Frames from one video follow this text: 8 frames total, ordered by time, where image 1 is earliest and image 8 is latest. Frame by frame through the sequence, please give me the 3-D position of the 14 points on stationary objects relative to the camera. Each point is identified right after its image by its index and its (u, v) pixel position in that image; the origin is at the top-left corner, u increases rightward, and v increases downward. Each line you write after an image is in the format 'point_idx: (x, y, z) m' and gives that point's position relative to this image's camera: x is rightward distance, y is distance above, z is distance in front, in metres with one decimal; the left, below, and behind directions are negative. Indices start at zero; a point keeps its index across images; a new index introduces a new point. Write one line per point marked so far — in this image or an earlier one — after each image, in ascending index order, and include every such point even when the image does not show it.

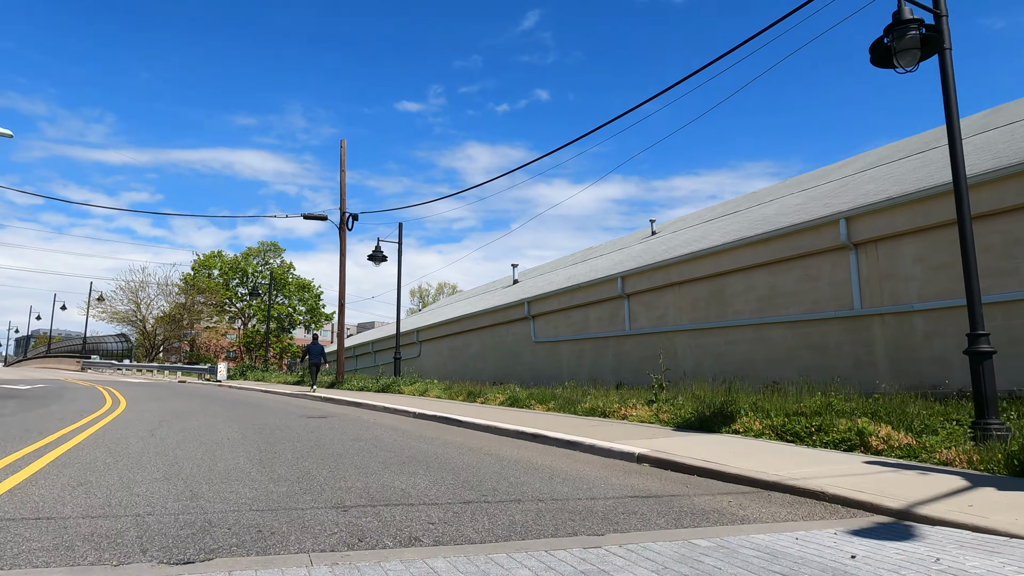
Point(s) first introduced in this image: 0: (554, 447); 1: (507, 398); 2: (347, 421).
0: (+0.5, -2.1, +8.3) m
1: (-0.1, -2.6, +15.0) m
2: (-3.2, -2.6, +12.4) m
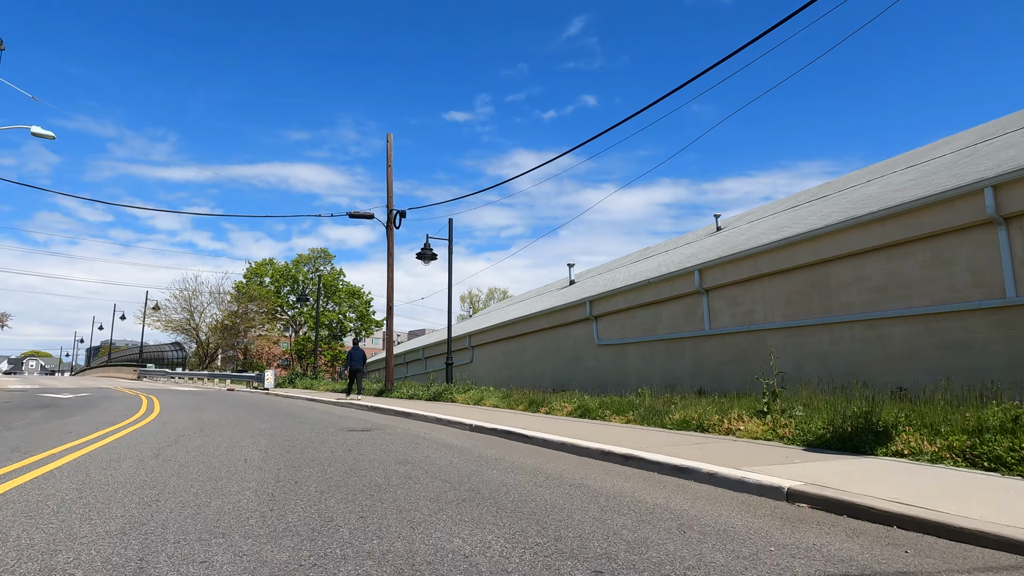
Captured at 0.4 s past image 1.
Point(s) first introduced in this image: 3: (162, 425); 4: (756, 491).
0: (+1.4, -1.9, +6.3) m
1: (+1.3, -2.4, +13.0) m
2: (-2.0, -2.4, +10.7) m
3: (-6.2, -2.4, +11.3) m
4: (+2.1, -1.7, +5.4) m
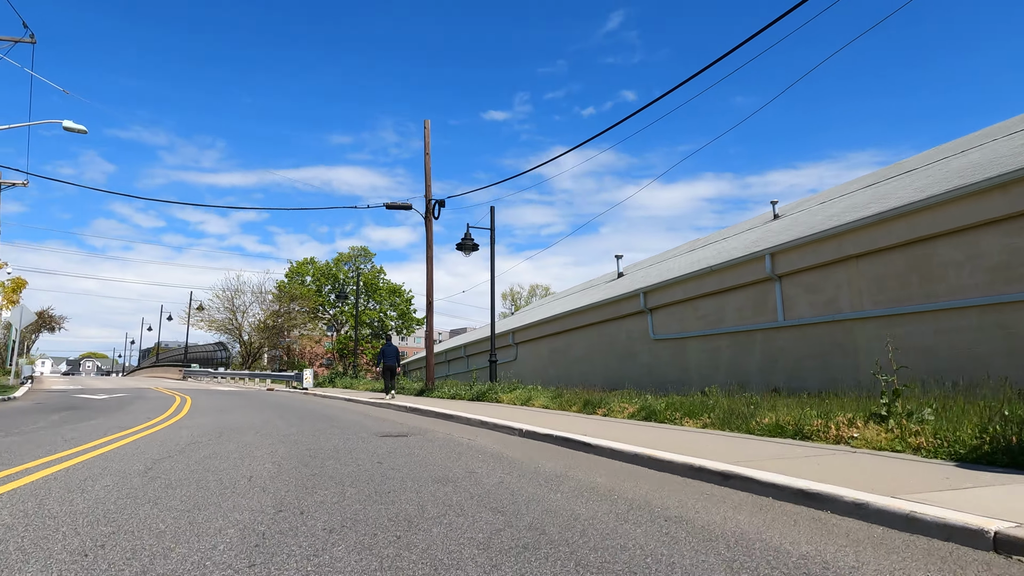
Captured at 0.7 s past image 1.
0: (+2.0, -1.6, +4.7) m
1: (+2.3, -2.2, +11.4) m
2: (-1.2, -2.2, +9.3) m
3: (-5.4, -2.3, +10.2) m
4: (+2.6, -1.5, +3.8) m
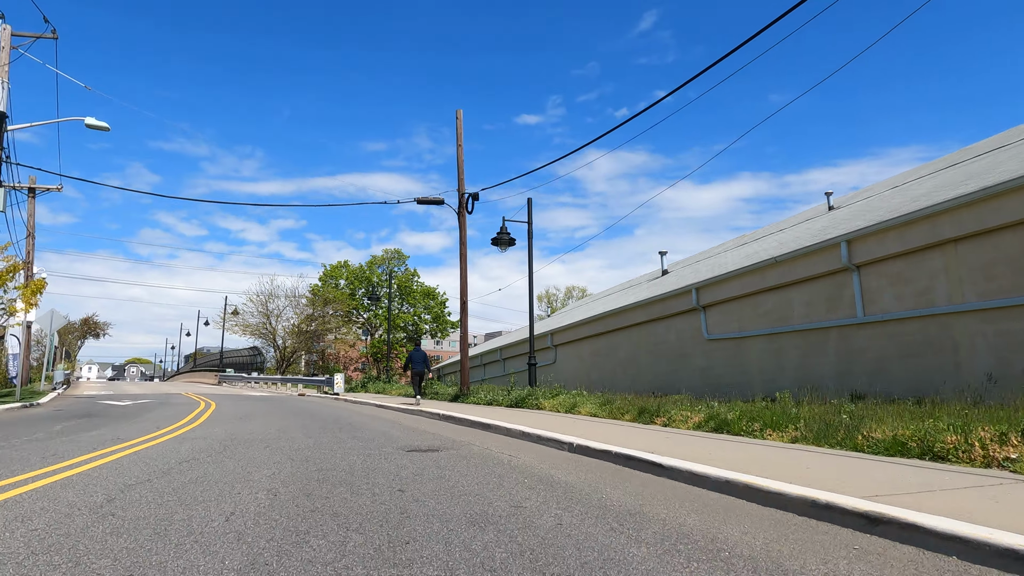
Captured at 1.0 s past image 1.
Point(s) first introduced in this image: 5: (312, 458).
0: (+2.3, -1.4, +3.2) m
1: (+3.0, -2.0, +9.8) m
2: (-0.6, -2.1, +7.9) m
3: (-4.7, -2.2, +9.1) m
4: (+2.9, -1.3, +2.2) m
5: (-2.3, -1.9, +7.3) m
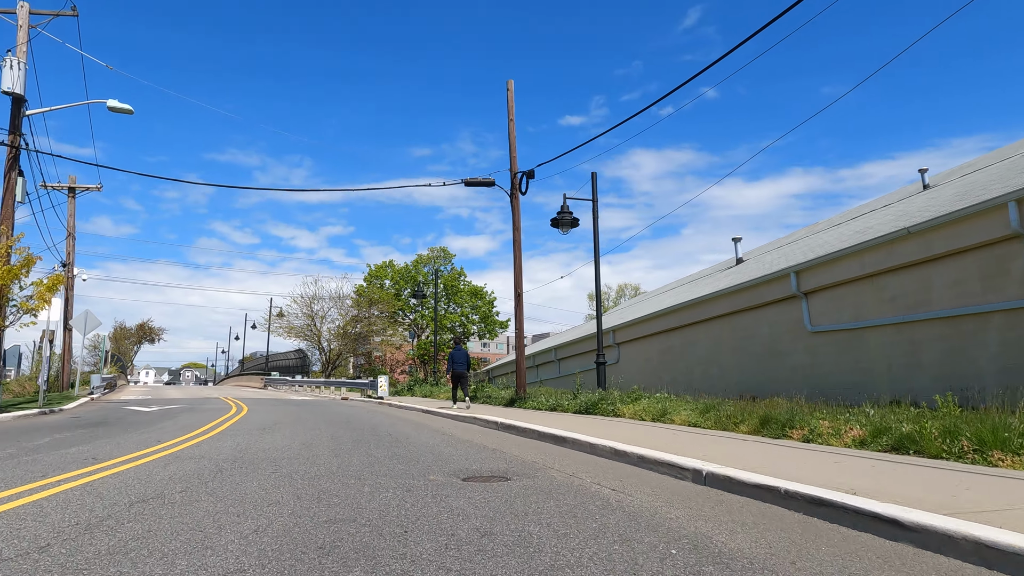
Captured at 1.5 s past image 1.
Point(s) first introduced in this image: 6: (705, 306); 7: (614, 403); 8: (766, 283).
0: (+2.9, -1.0, +0.5) m
1: (+4.0, -1.6, +7.1) m
2: (+0.3, -1.7, +5.5) m
3: (-3.7, -1.9, +6.9) m
4: (+3.3, -0.8, -0.4) m
5: (-1.4, -1.6, +4.9) m
6: (+5.8, -0.5, +19.3) m
7: (+2.1, -2.3, +12.9) m
8: (+6.6, +0.1, +16.7) m
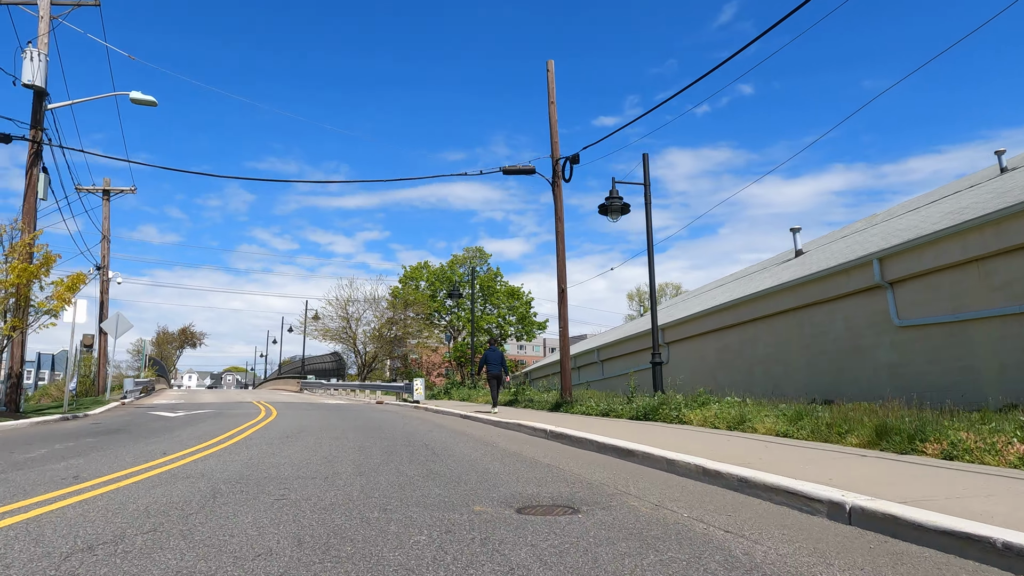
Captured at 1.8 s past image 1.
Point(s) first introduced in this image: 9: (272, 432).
0: (+3.1, -0.8, -1.0) m
1: (+4.6, -1.4, +5.5) m
2: (+0.8, -1.5, +4.0) m
3: (-3.1, -1.8, +5.7) m
4: (+3.5, -0.6, -2.0) m
5: (-1.0, -1.4, +3.6) m
6: (+7.0, -0.3, +17.5) m
7: (+3.0, -2.1, +11.3) m
8: (+7.7, +0.4, +14.9) m
9: (-4.9, -2.9, +12.8) m
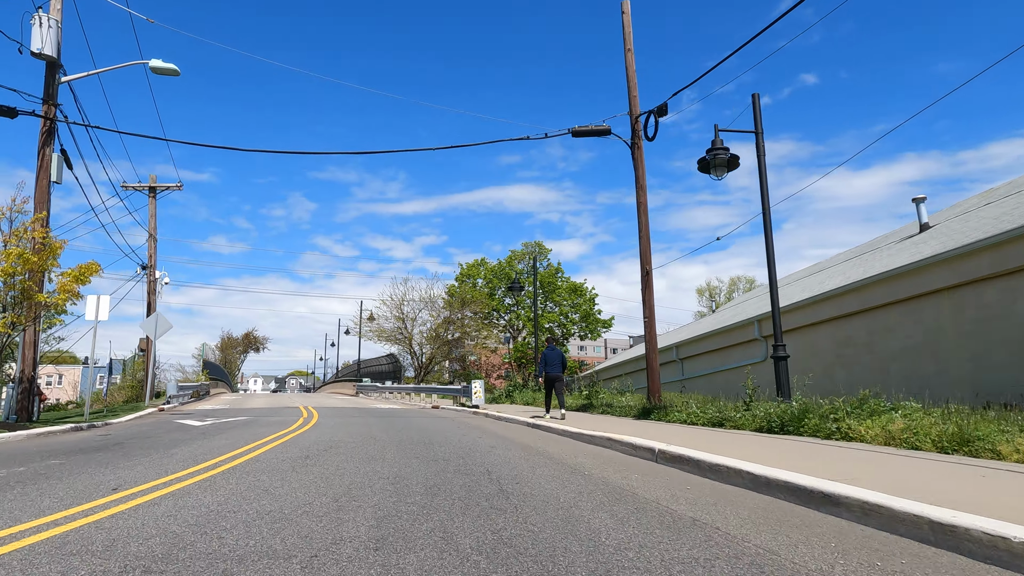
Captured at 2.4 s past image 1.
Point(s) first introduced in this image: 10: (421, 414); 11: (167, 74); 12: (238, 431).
0: (+3.1, -0.2, -4.1) m
1: (+5.2, -0.9, +2.2) m
2: (+1.3, -1.1, +1.1) m
3: (-2.4, -1.4, +3.1) m
4: (+3.4, -0.1, -5.2) m
5: (-0.5, -1.0, +0.8) m
6: (+8.7, +0.2, +14.0) m
7: (+4.1, -1.7, +8.2) m
8: (+9.1, +0.9, +11.3) m
9: (-3.5, -2.6, +10.3) m
10: (-2.8, -3.8, +19.2) m
11: (-8.6, +5.3, +16.0) m
12: (-5.8, -3.1, +13.5) m
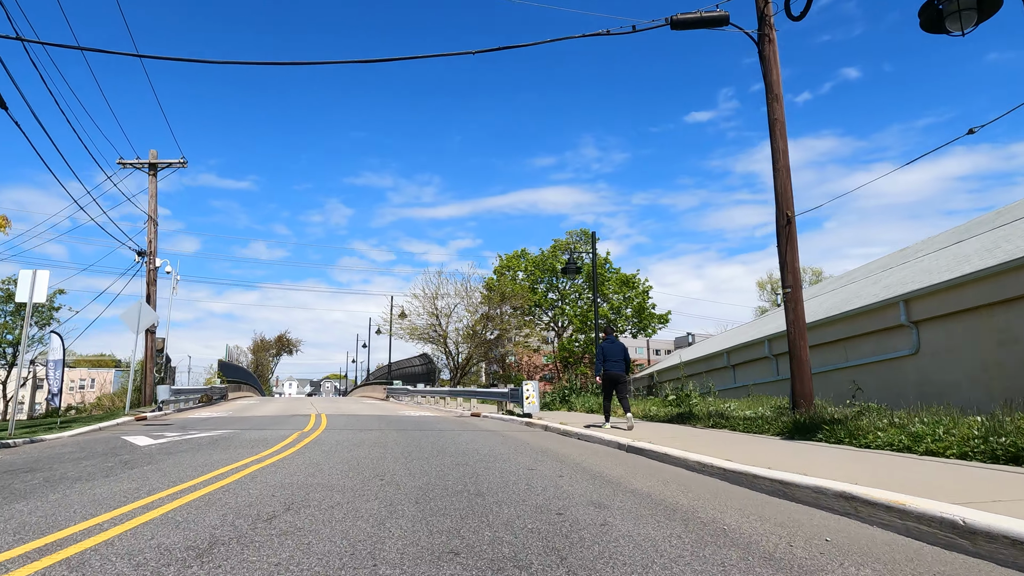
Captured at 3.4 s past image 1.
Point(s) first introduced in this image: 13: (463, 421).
0: (+3.3, +0.6, -8.9) m
1: (+5.8, -0.1, -2.7) m
2: (+1.8, -0.3, -3.6) m
3: (-1.8, -0.7, -1.4) m
4: (+3.6, +0.7, -10.0) m
5: (0.0, -0.3, -3.8) m
6: (+9.9, +1.0, +8.8) m
7: (+5.0, -0.9, +3.3) m
8: (+10.2, +1.7, +6.2) m
9: (-2.5, -1.9, +5.9) m
10: (-1.2, -3.2, +14.7) m
11: (-7.4, +5.9, +11.8) m
12: (-4.6, -2.5, +9.1) m
13: (-1.3, -3.5, +16.6) m
